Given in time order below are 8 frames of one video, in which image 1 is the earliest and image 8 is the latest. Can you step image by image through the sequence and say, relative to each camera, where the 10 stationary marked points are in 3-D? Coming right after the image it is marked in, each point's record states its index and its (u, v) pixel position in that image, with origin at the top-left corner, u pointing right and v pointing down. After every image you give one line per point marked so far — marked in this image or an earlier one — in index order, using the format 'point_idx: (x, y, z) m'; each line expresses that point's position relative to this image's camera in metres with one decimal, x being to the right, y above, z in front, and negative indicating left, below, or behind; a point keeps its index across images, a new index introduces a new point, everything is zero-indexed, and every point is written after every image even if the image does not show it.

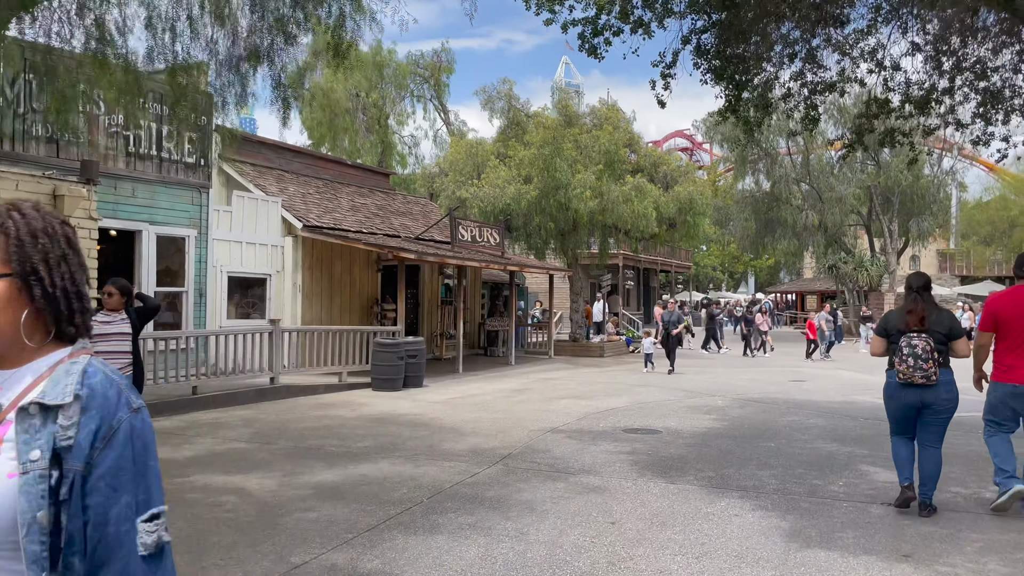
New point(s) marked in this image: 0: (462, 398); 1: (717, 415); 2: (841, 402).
0: (-0.7, -1.6, +11.3) m
1: (+2.5, -1.6, +9.7) m
2: (+4.6, -1.6, +11.0) m
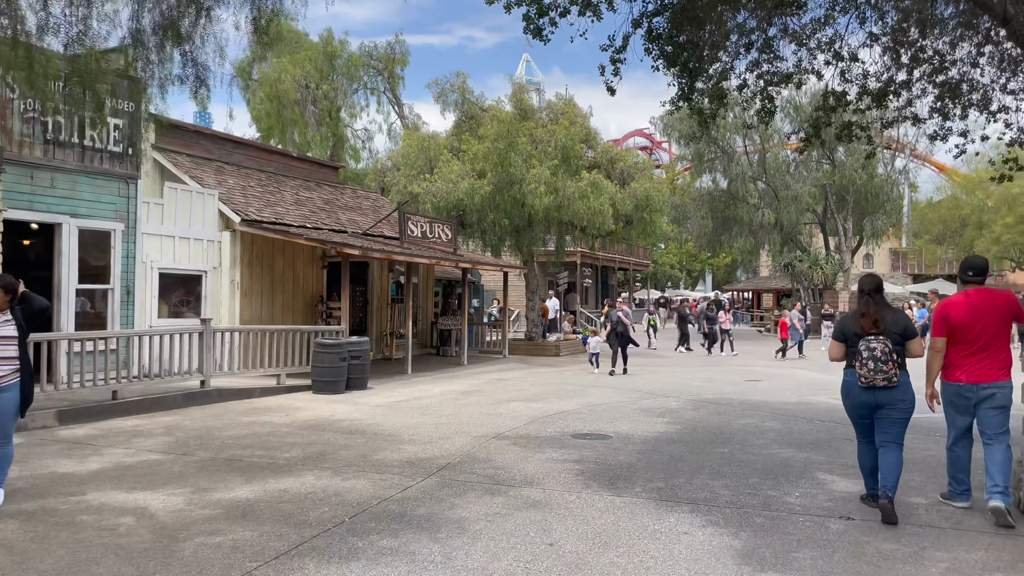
0: (-1.5, -1.6, +10.7) m
1: (+1.9, -1.5, +9.3) m
2: (+3.9, -1.6, +10.7) m
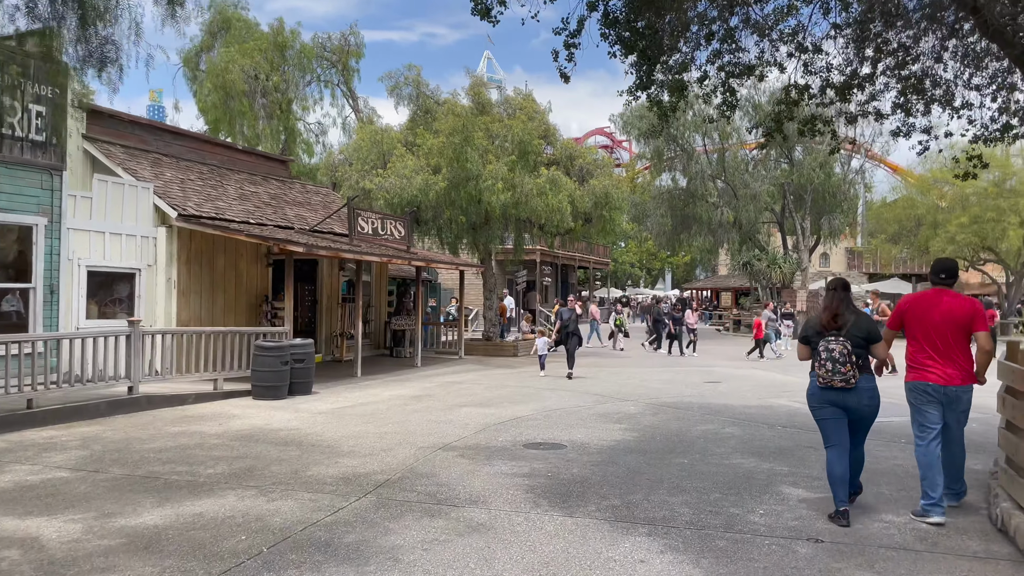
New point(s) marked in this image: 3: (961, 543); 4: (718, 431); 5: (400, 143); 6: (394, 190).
0: (-2.1, -1.5, +10.2) m
1: (+1.3, -1.5, +8.9) m
2: (+3.3, -1.6, +10.4) m
3: (+2.7, -1.5, +4.7) m
4: (+2.2, -1.5, +8.4) m
5: (-2.7, +3.5, +18.8) m
6: (-2.6, +2.2, +17.4) m
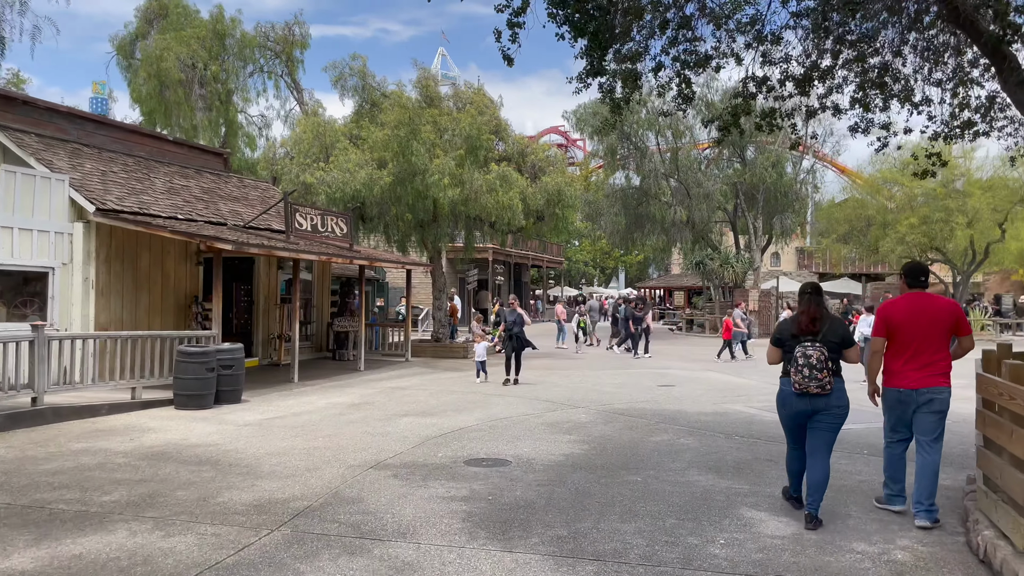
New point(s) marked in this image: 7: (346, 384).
0: (-2.8, -1.6, +9.4) m
1: (+0.7, -1.5, +8.3) m
2: (+2.6, -1.6, +10.0) m
3: (+2.3, -1.5, +4.2) m
4: (+1.6, -1.5, +7.9) m
5: (-3.8, +3.5, +18.0) m
6: (-3.7, +2.2, +16.6) m
7: (-2.7, -1.6, +12.9) m
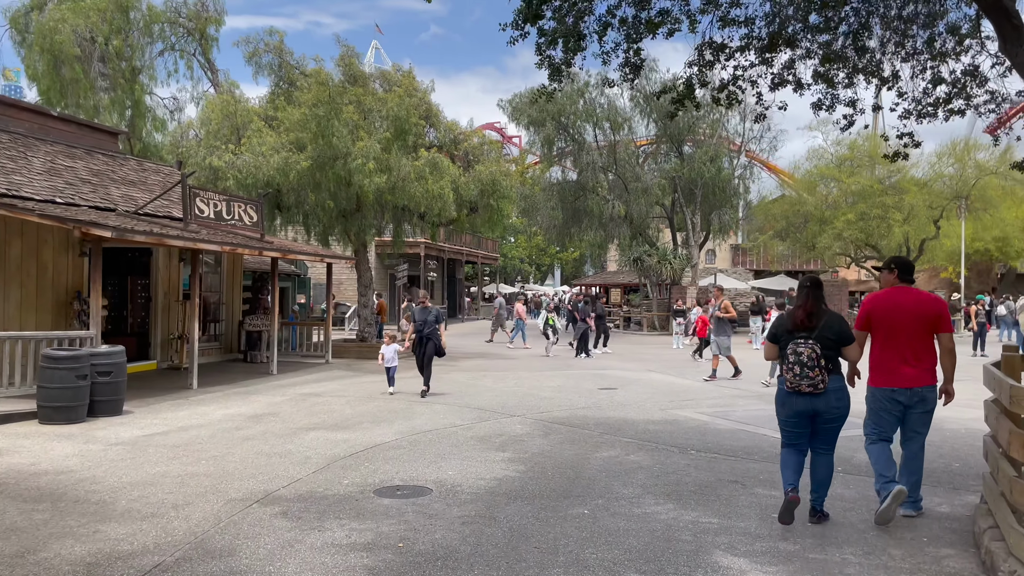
0: (-3.5, -1.5, +8.0) m
1: (0.0, -1.5, +7.1) m
2: (+1.7, -1.5, +9.0) m
3: (+1.9, -1.5, +3.2) m
4: (+0.9, -1.5, +6.8) m
5: (-5.3, +3.6, +16.4) m
6: (-5.1, +2.3, +15.0) m
7: (-3.8, -1.5, +11.4) m
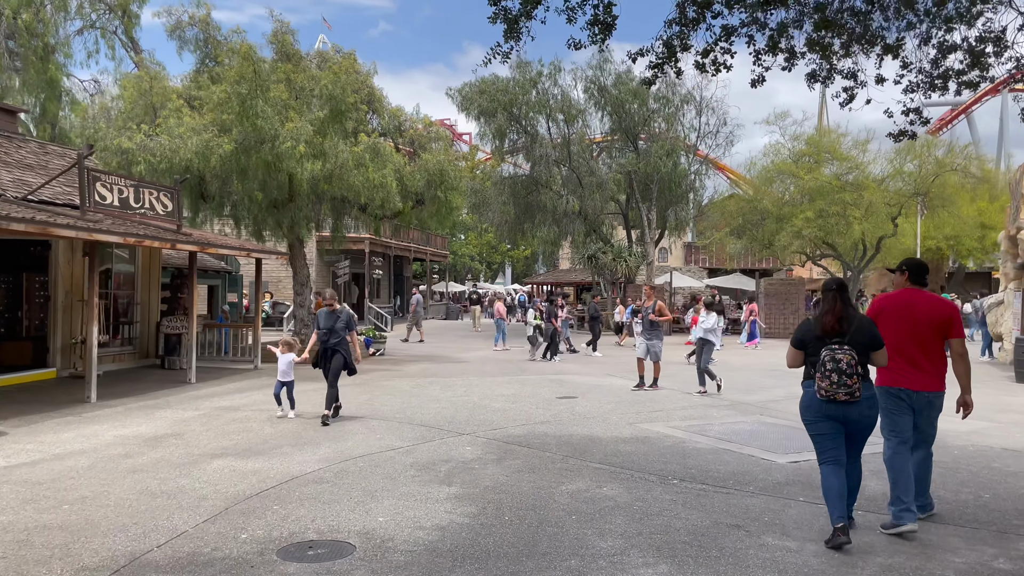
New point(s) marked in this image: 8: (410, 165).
0: (-4.0, -1.5, +6.5) m
1: (-0.4, -1.5, +5.9) m
2: (+1.2, -1.5, +7.8) m
3: (+1.8, -1.5, +2.1) m
4: (+0.6, -1.5, +5.6) m
5: (-6.3, +3.6, +14.8) m
6: (-6.0, +2.3, +13.4) m
7: (-4.4, -1.5, +9.9) m
8: (-2.2, +2.7, +17.1) m
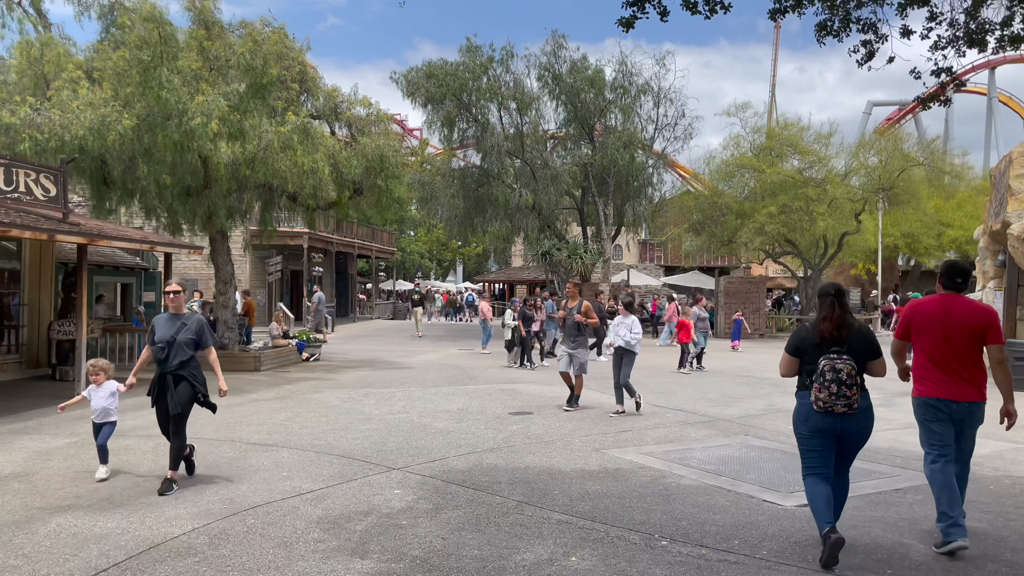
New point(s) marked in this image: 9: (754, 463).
0: (-4.4, -1.5, +4.7) m
1: (-0.7, -1.5, +4.3) m
2: (+0.7, -1.5, +6.4) m
3: (+1.7, -1.5, +0.7) m
4: (+0.2, -1.5, +4.1) m
5: (-7.1, +3.6, +12.9) m
6: (-6.8, +2.3, +11.6) m
7: (-5.0, -1.5, +8.1) m
8: (-3.3, +2.7, +15.5) m
9: (+2.1, -1.5, +6.8) m
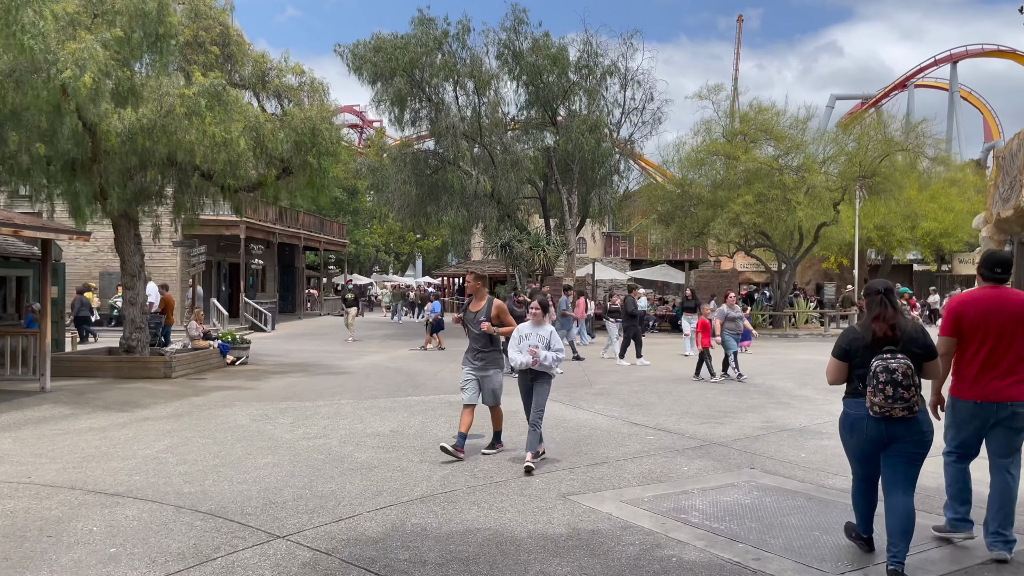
0: (-4.7, -1.4, +2.7) m
1: (-1.0, -1.4, +2.5) m
2: (+0.4, -1.5, +4.5) m
3: (+1.5, -1.5, -1.1) m
4: (0.0, -1.4, +2.3) m
5: (-7.8, +3.7, +10.7) m
6: (-7.4, +2.4, +9.3) m
7: (-5.5, -1.4, +6.0) m
8: (-4.1, +2.8, +13.4) m
9: (+1.7, -1.5, +5.0) m
